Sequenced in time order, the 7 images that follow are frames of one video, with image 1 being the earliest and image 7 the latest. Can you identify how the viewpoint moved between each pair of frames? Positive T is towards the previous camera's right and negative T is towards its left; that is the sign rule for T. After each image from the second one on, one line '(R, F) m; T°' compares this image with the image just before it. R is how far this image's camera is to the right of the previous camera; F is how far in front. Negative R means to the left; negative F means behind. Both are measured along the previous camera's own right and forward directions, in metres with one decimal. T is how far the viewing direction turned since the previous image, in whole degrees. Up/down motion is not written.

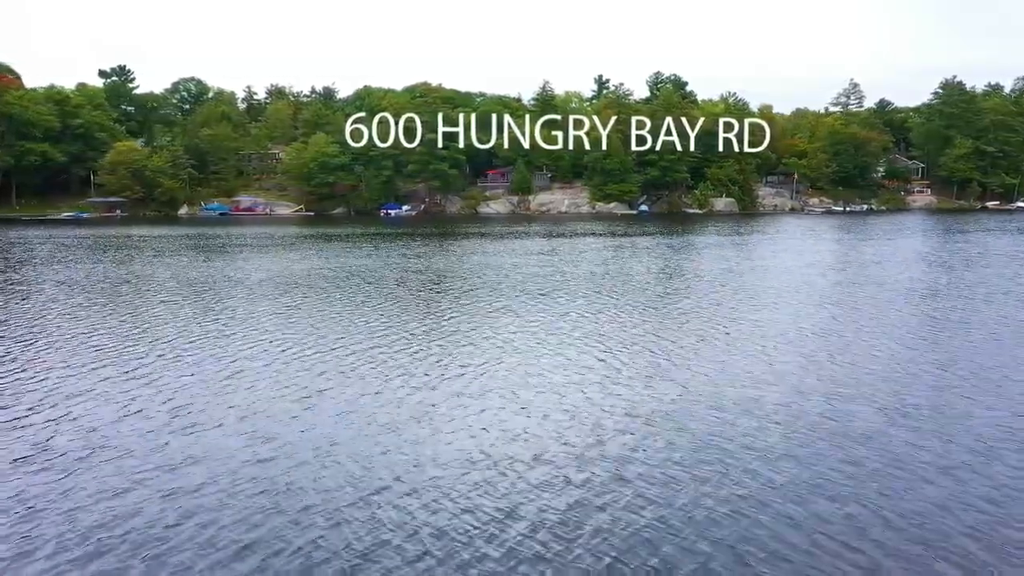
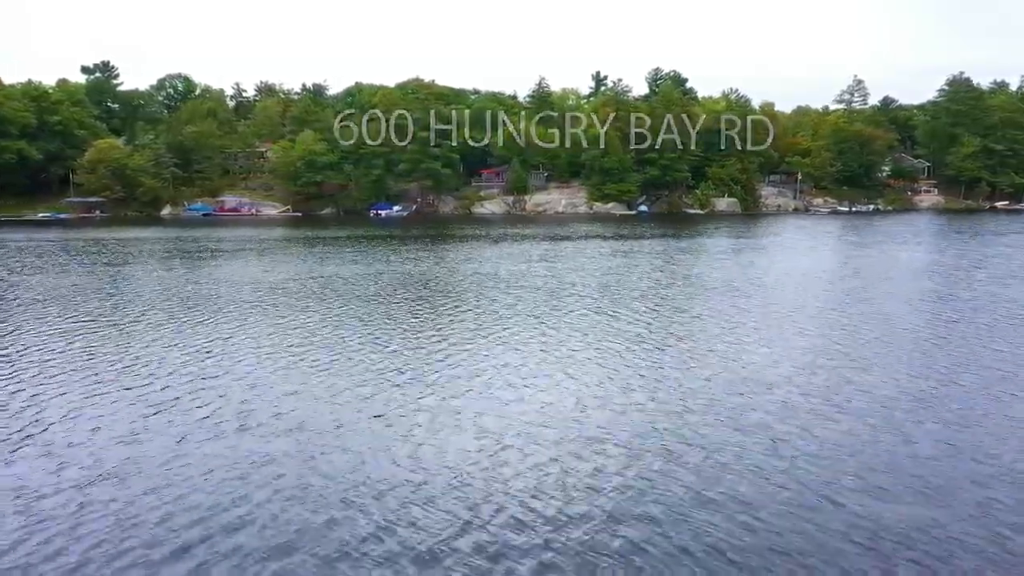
(-0.2, +2.7) m; 0°
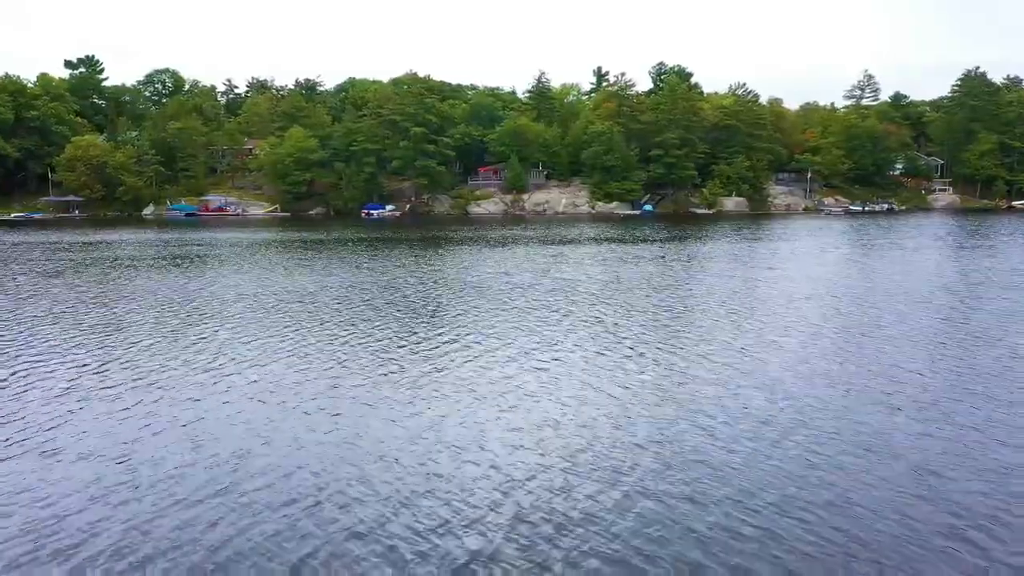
(-0.1, +3.2) m; 0°
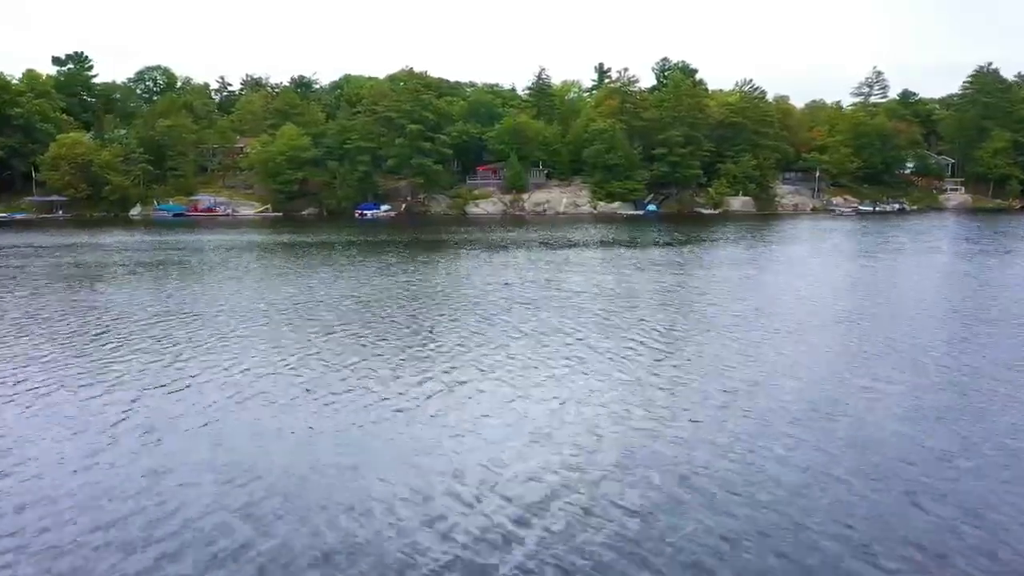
(-0.1, +2.3) m; 0°
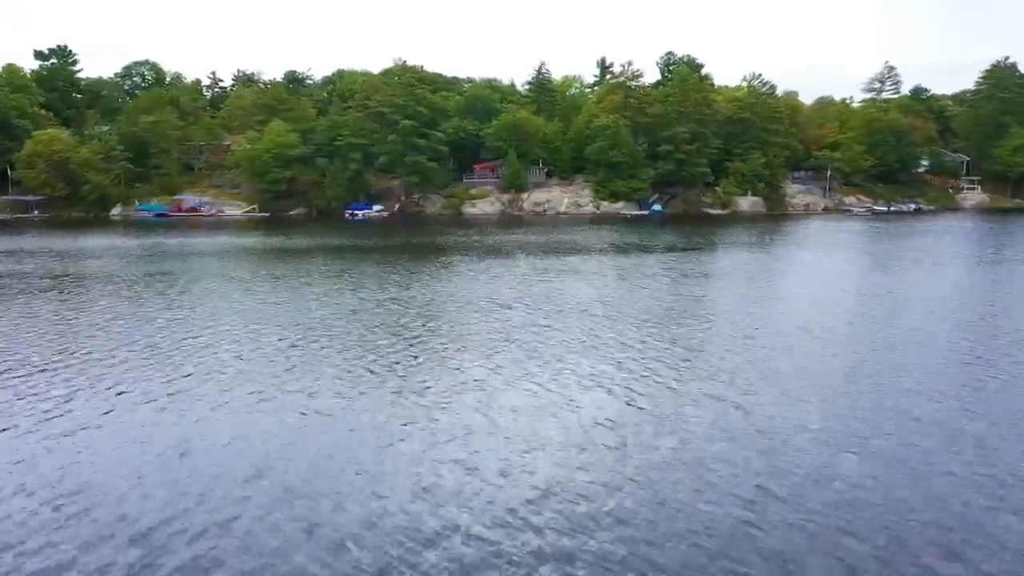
(0.0, +3.1) m; 0°
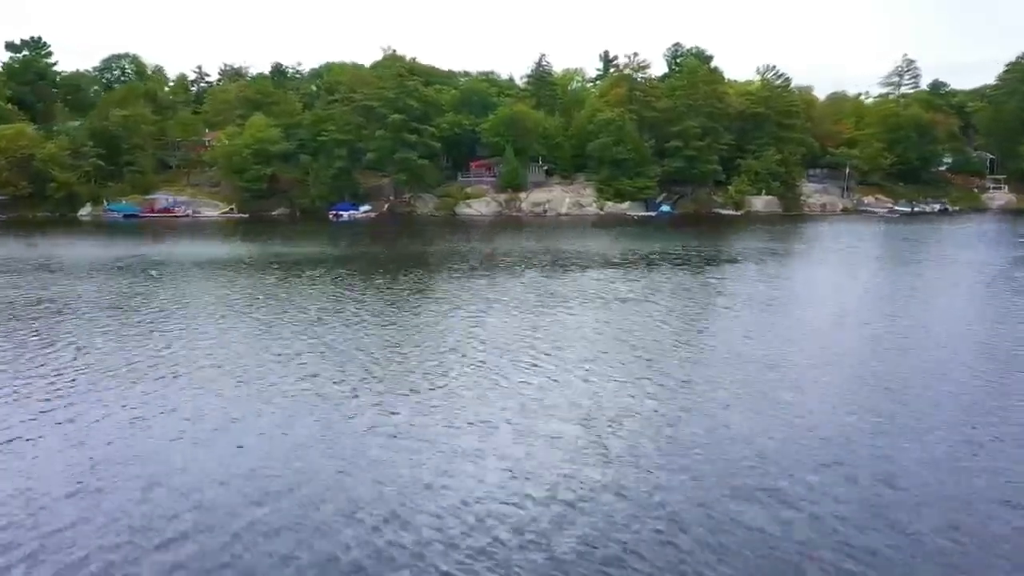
(0.0, +4.4) m; 0°
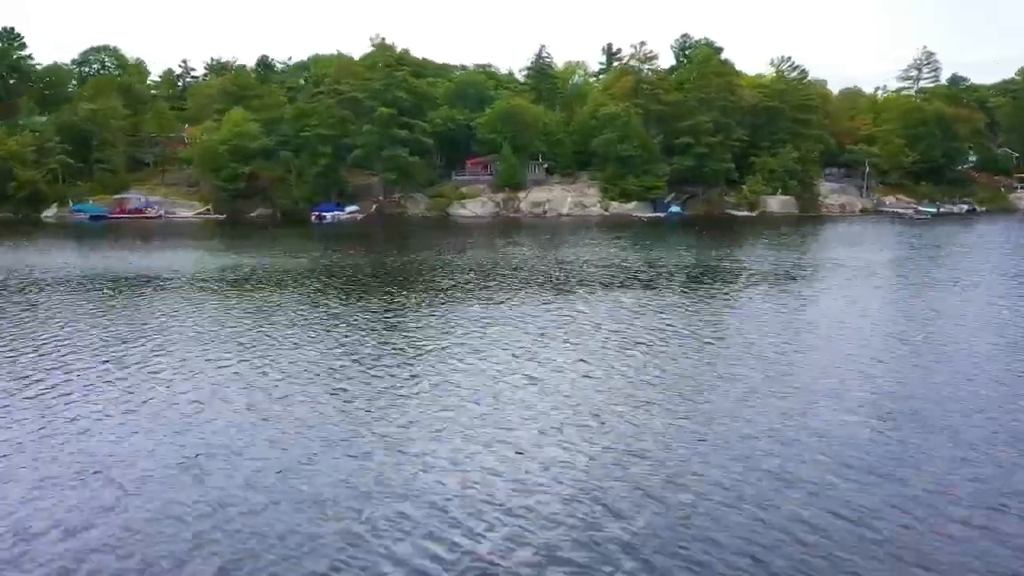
(+0.1, +4.3) m; 0°
